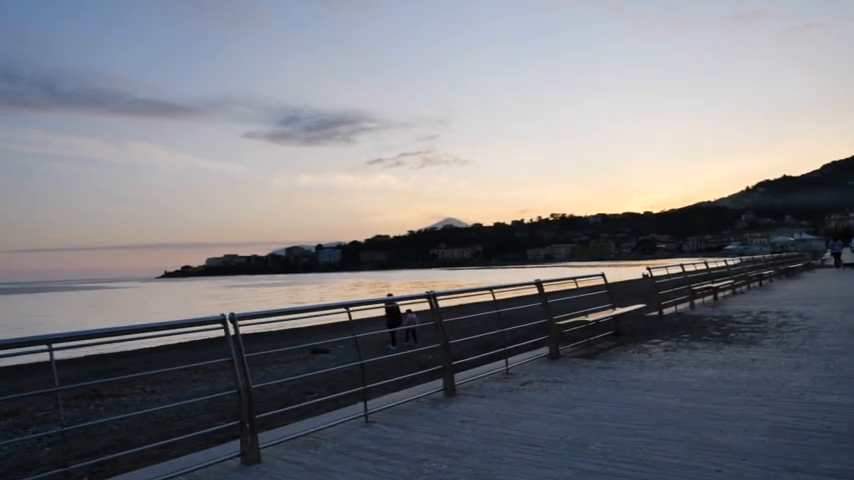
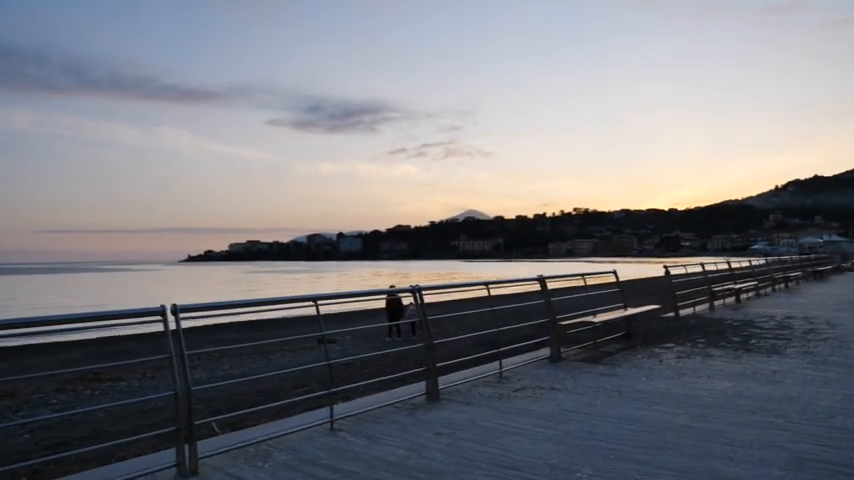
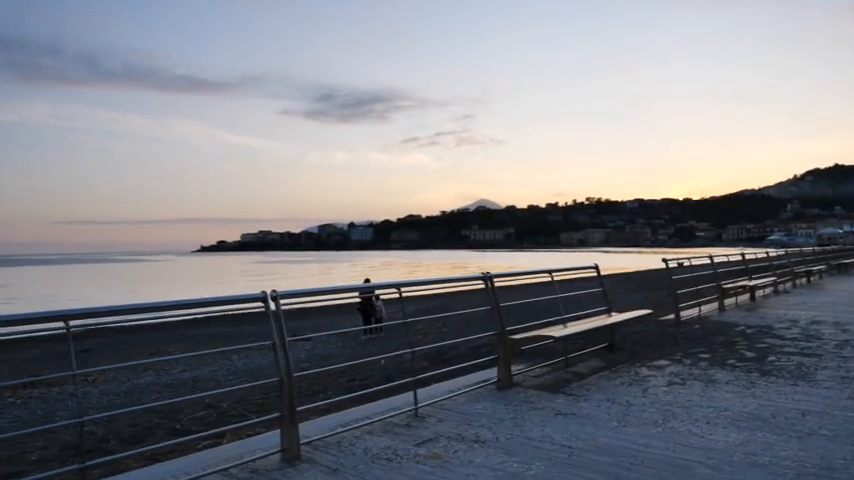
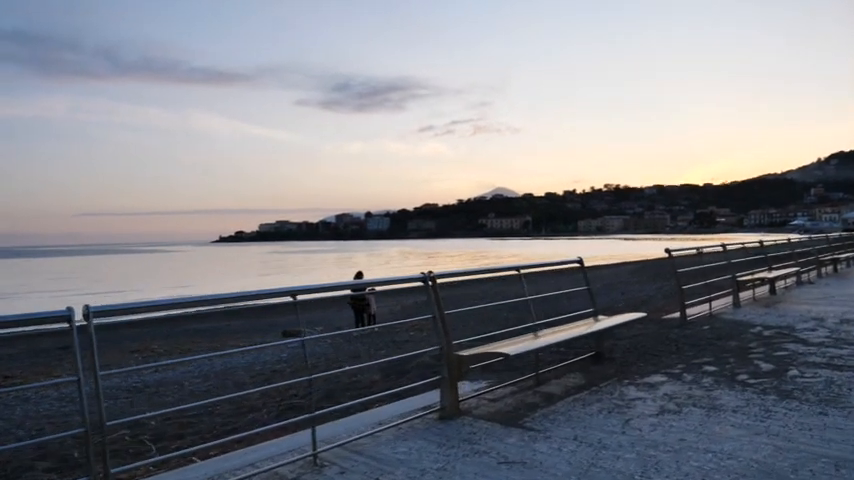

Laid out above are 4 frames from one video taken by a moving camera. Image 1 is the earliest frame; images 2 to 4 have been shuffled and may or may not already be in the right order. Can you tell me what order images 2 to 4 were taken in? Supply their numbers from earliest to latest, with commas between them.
2, 3, 4
